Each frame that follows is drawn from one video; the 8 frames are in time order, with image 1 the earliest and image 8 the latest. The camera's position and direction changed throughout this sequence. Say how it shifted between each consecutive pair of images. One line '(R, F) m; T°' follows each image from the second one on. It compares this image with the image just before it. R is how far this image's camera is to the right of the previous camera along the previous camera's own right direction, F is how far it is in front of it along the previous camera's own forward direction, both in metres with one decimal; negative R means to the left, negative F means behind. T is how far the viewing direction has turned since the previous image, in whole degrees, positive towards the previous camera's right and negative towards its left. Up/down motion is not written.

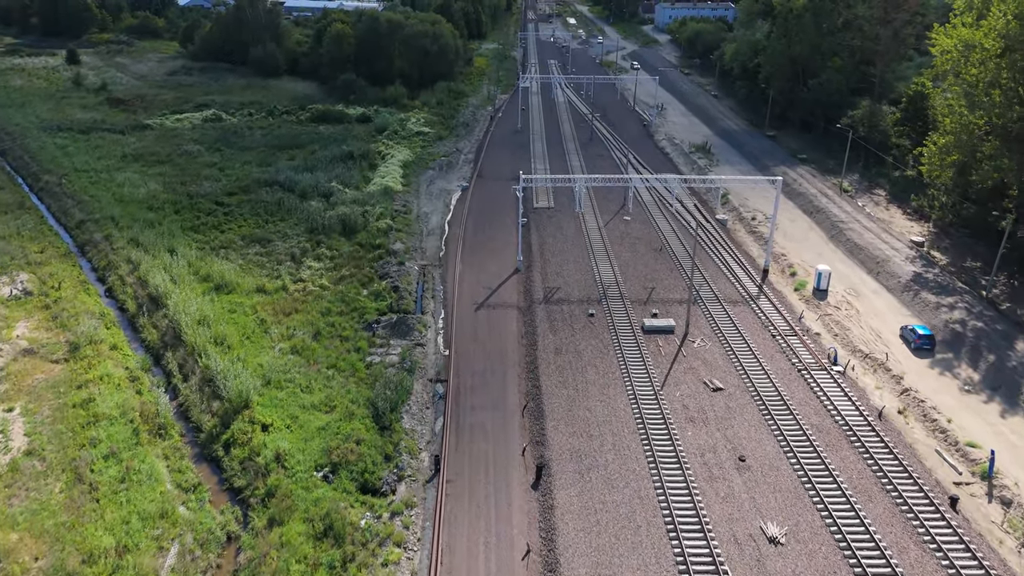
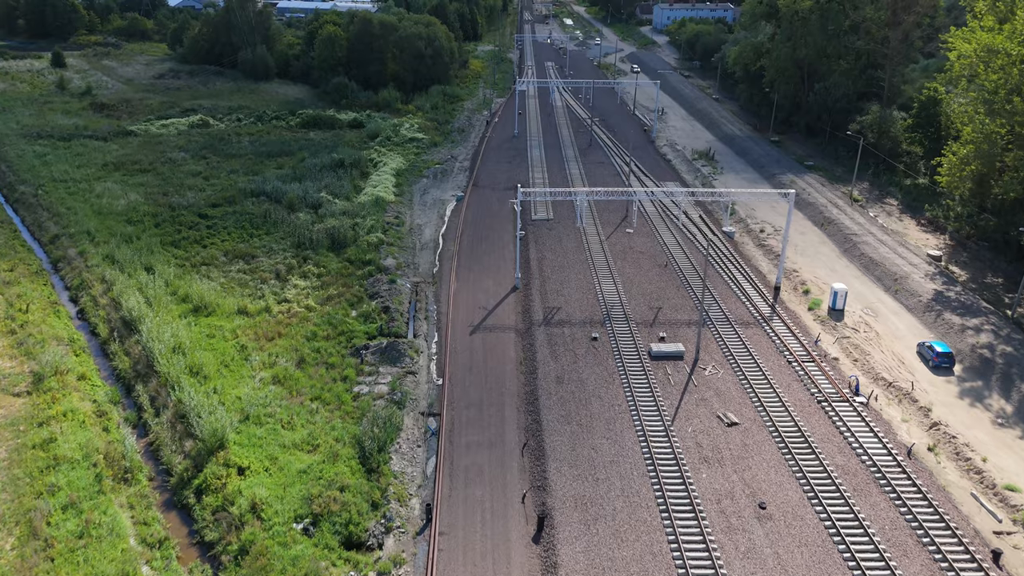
(0.0, +1.9) m; 0°
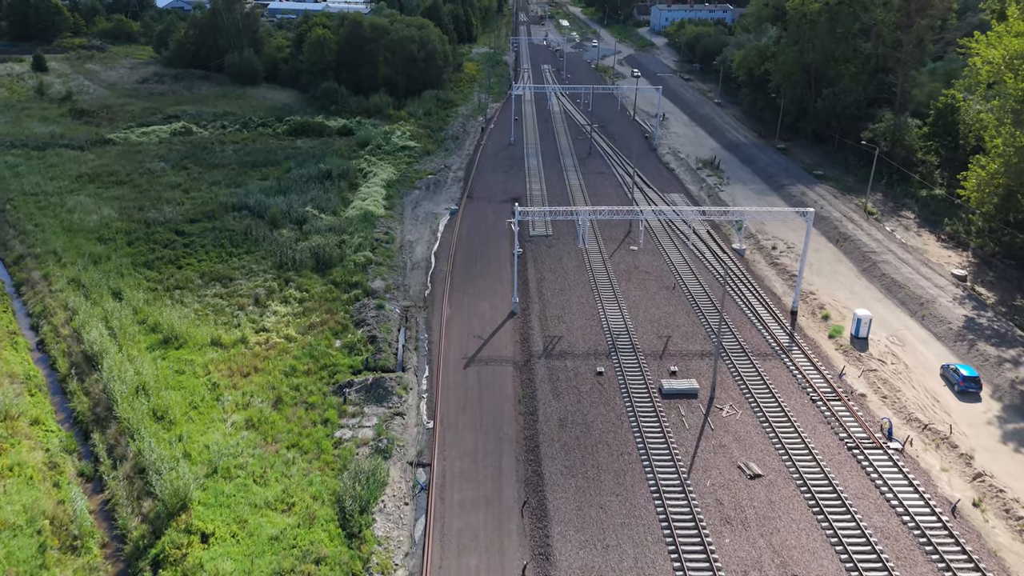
(-0.1, +2.4) m; 0°
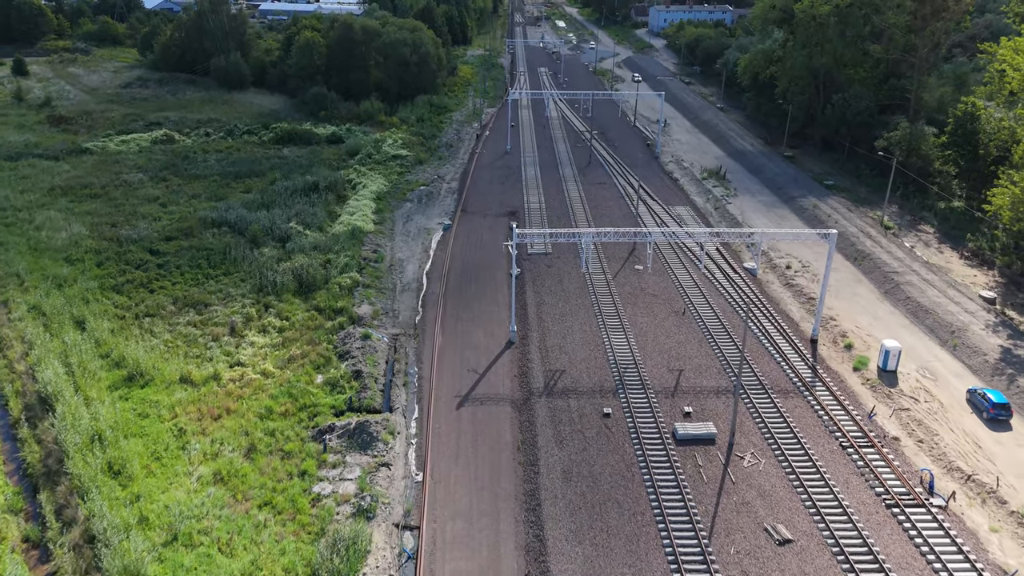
(-0.1, +2.4) m; 0°
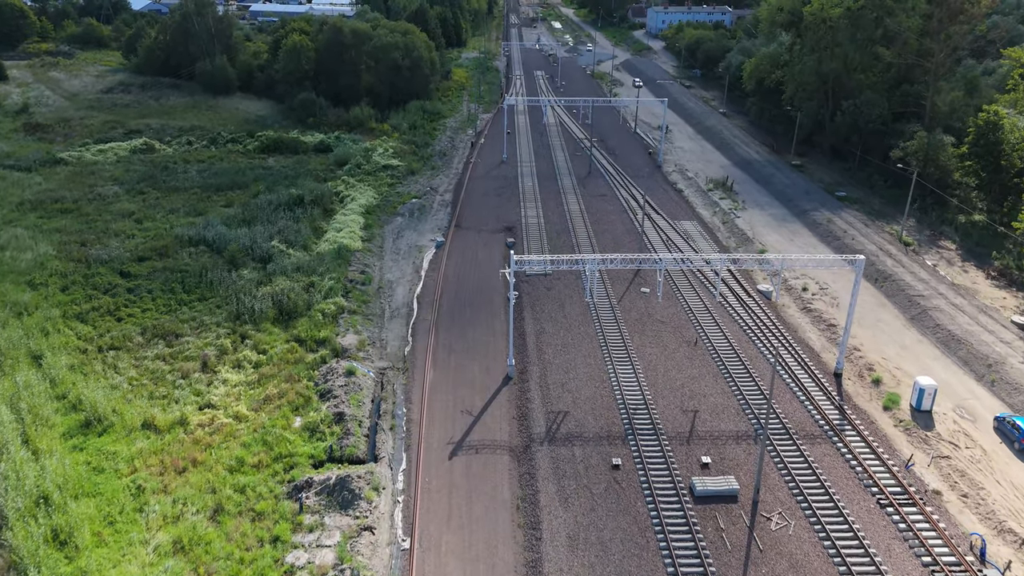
(-0.1, +2.4) m; 0°
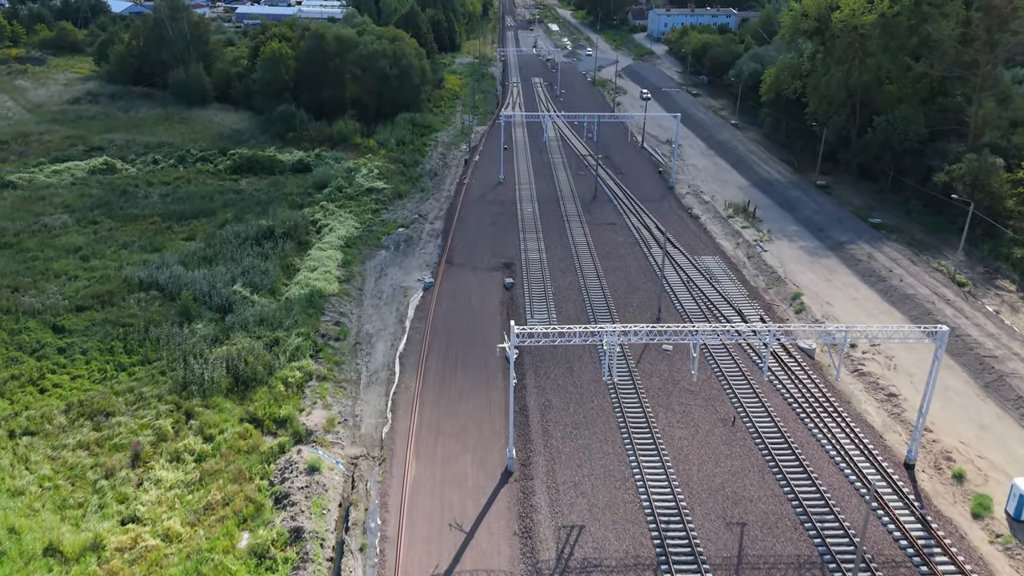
(-0.1, +4.9) m; 0°
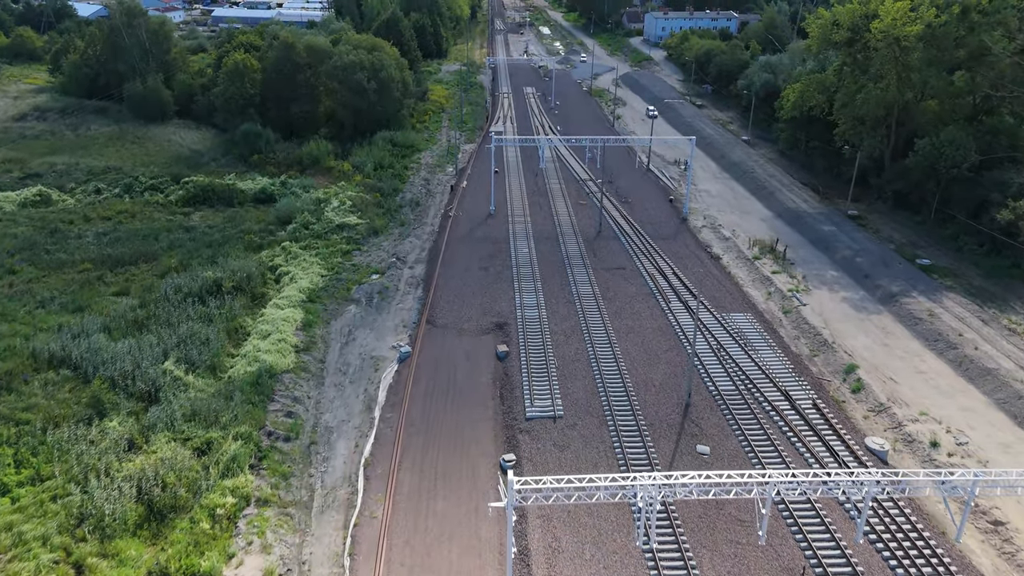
(-0.1, +5.9) m; +1°
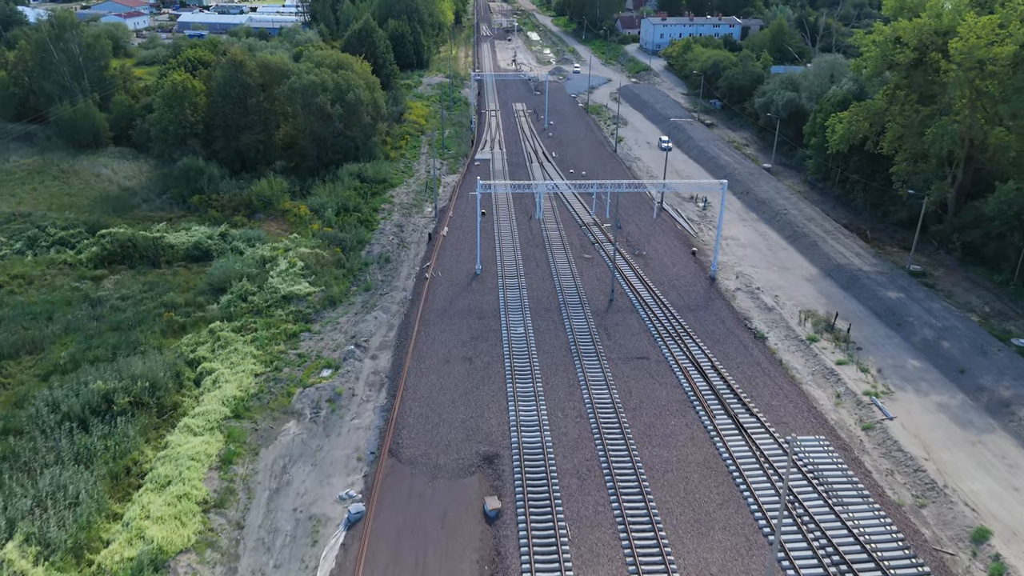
(-0.1, +7.9) m; +1°
